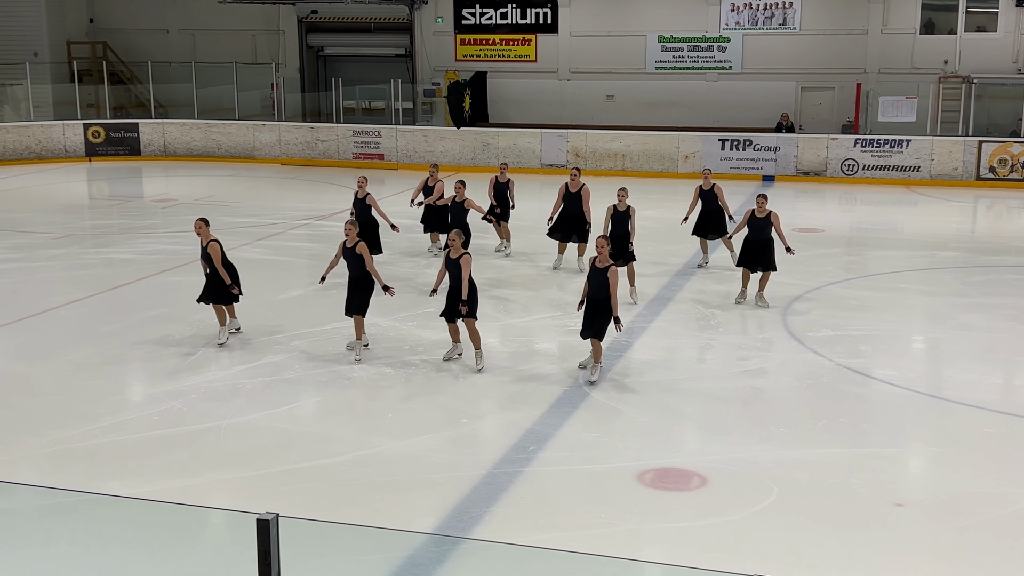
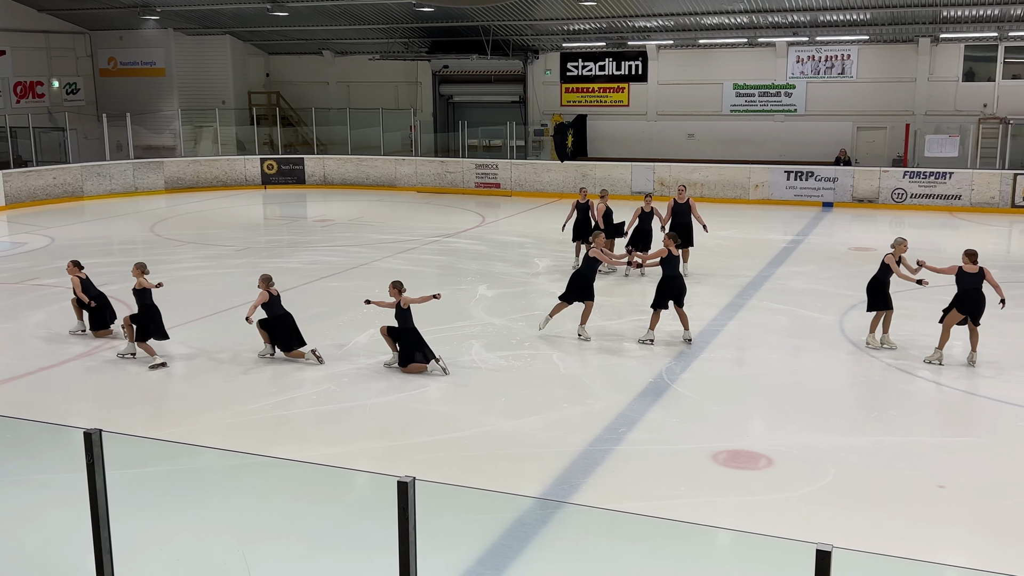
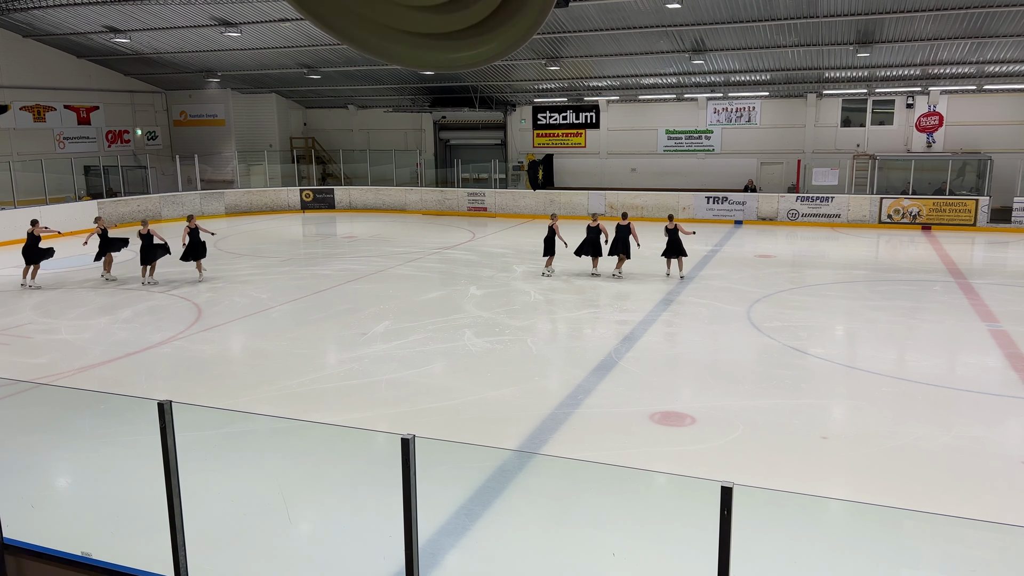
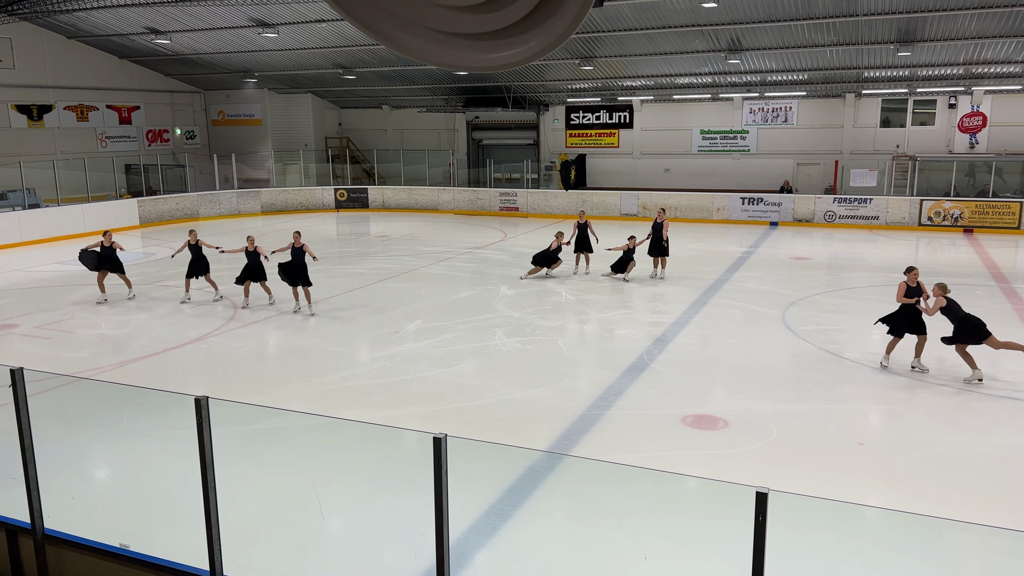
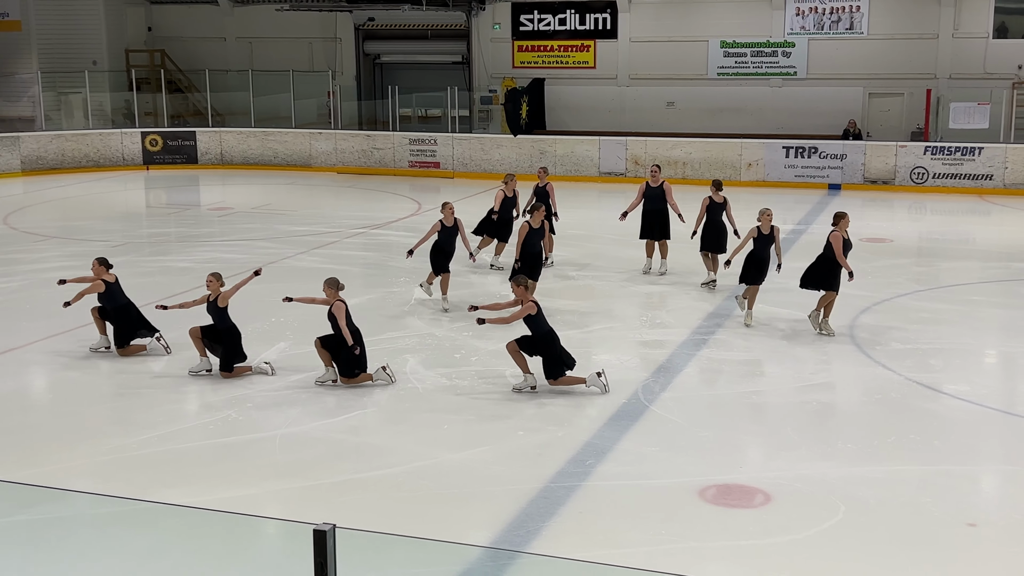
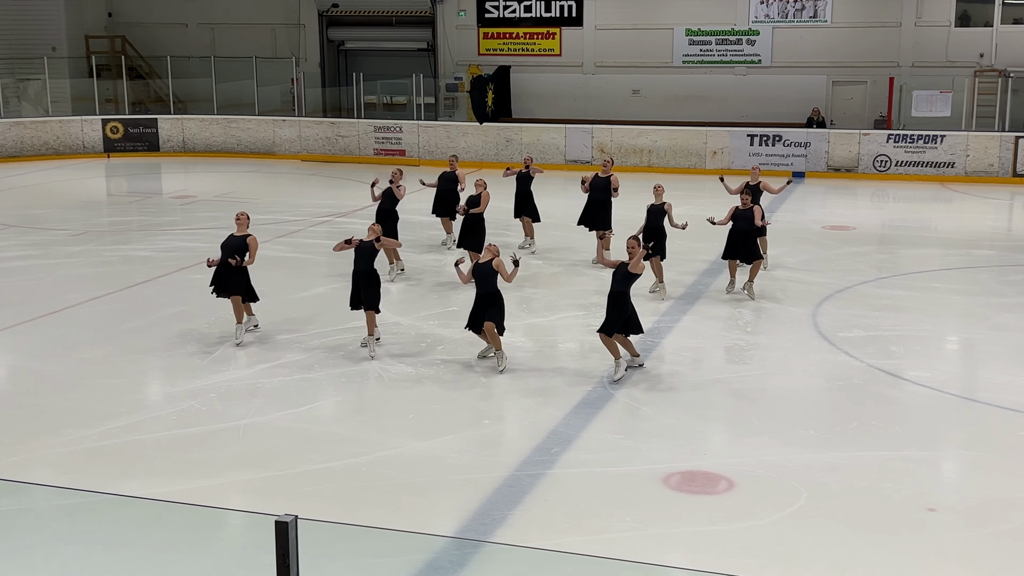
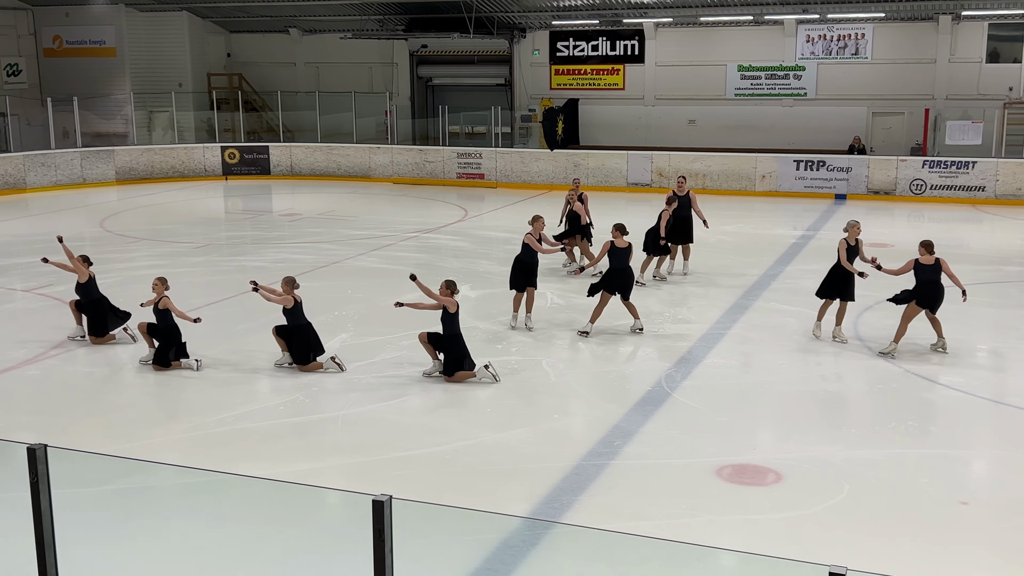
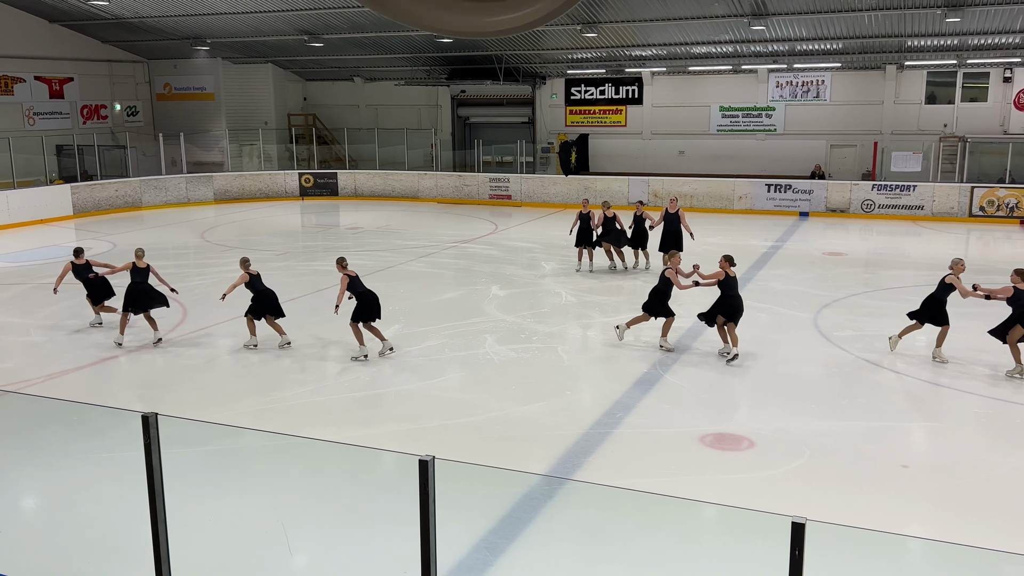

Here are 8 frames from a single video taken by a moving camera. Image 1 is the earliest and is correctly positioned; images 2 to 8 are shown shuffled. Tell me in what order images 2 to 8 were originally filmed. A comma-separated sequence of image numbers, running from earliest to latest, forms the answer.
6, 5, 7, 2, 8, 4, 3
